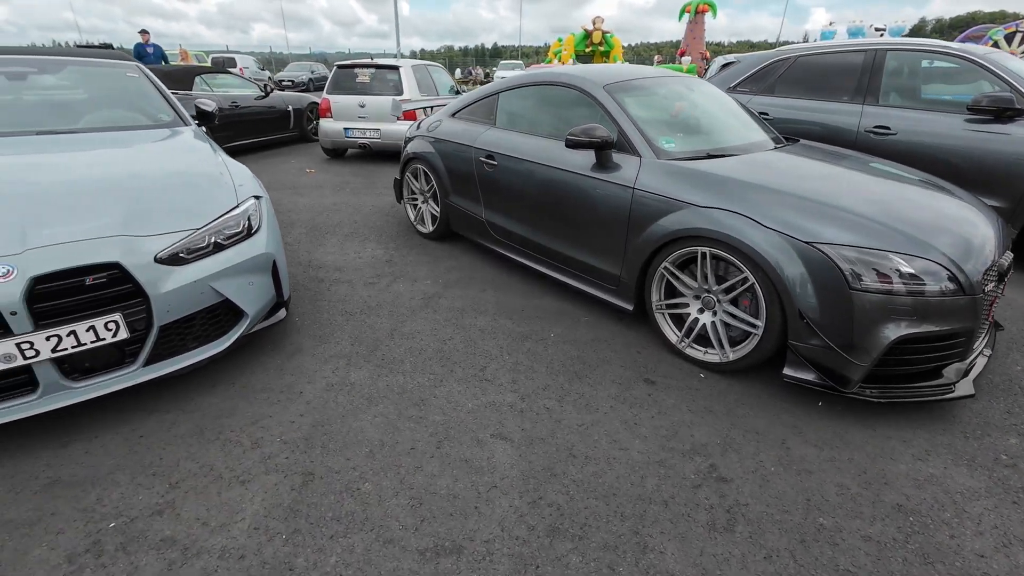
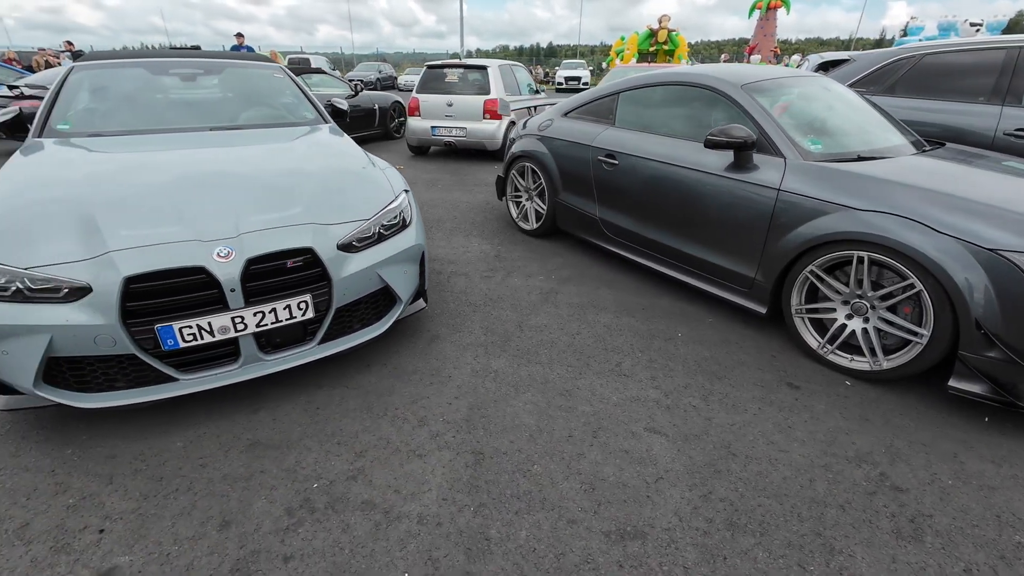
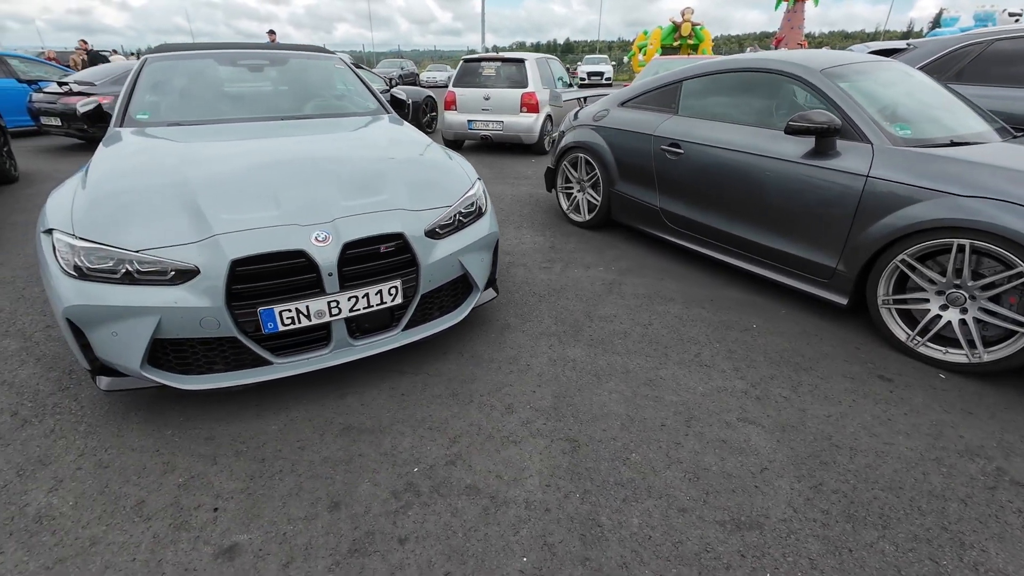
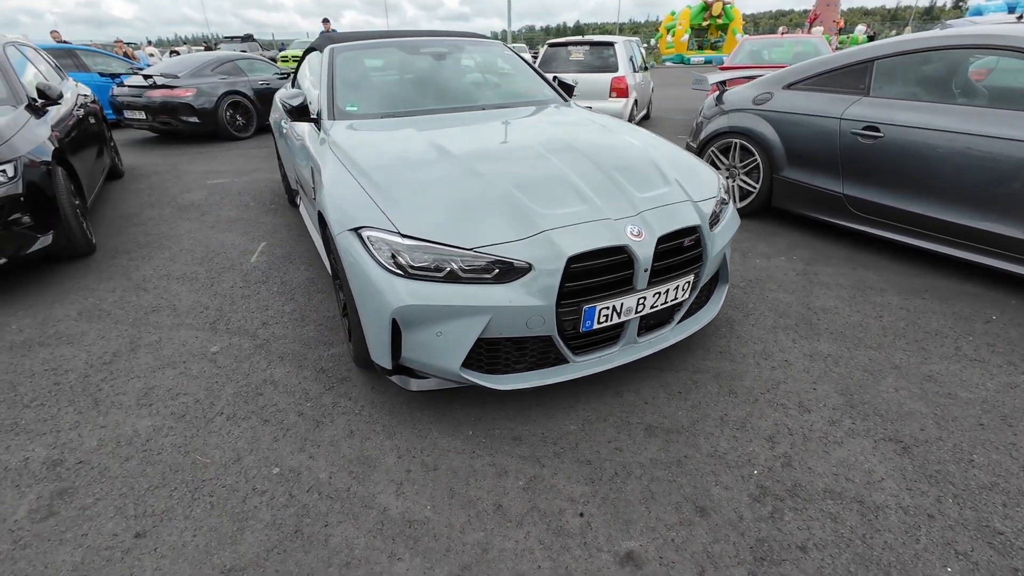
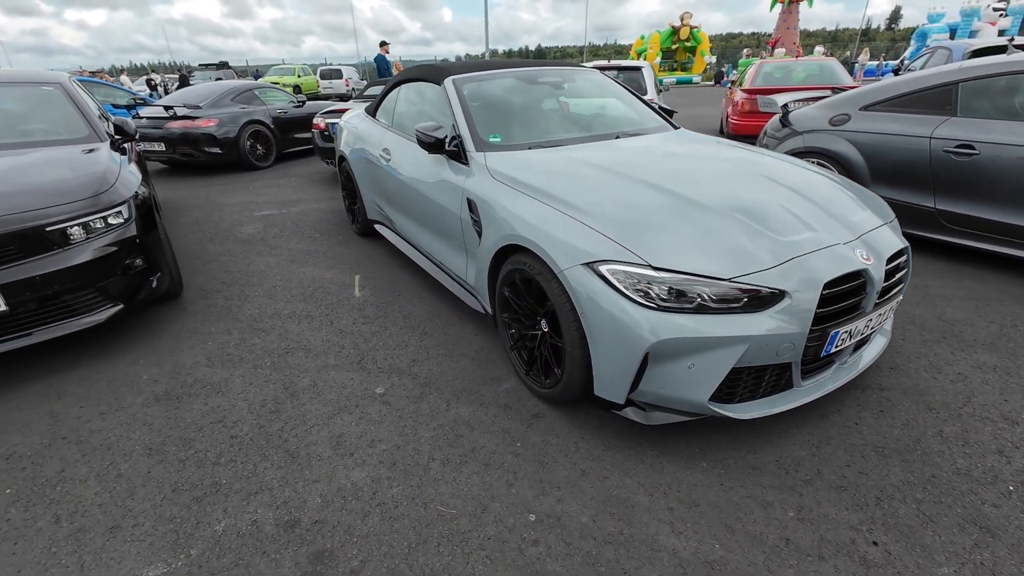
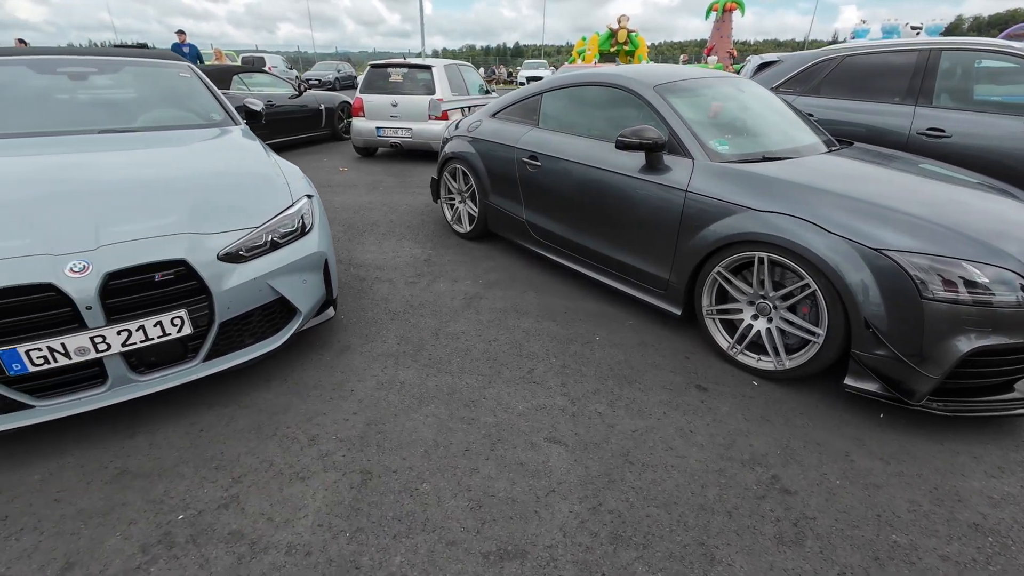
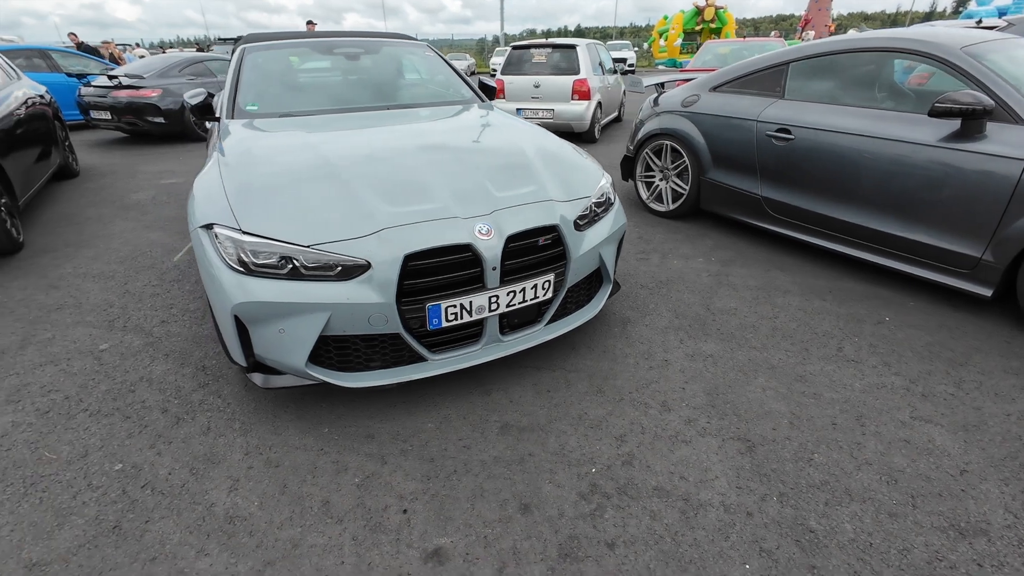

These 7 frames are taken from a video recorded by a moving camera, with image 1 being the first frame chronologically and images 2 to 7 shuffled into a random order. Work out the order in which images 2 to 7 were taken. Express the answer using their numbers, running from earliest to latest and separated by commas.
6, 2, 3, 7, 4, 5
